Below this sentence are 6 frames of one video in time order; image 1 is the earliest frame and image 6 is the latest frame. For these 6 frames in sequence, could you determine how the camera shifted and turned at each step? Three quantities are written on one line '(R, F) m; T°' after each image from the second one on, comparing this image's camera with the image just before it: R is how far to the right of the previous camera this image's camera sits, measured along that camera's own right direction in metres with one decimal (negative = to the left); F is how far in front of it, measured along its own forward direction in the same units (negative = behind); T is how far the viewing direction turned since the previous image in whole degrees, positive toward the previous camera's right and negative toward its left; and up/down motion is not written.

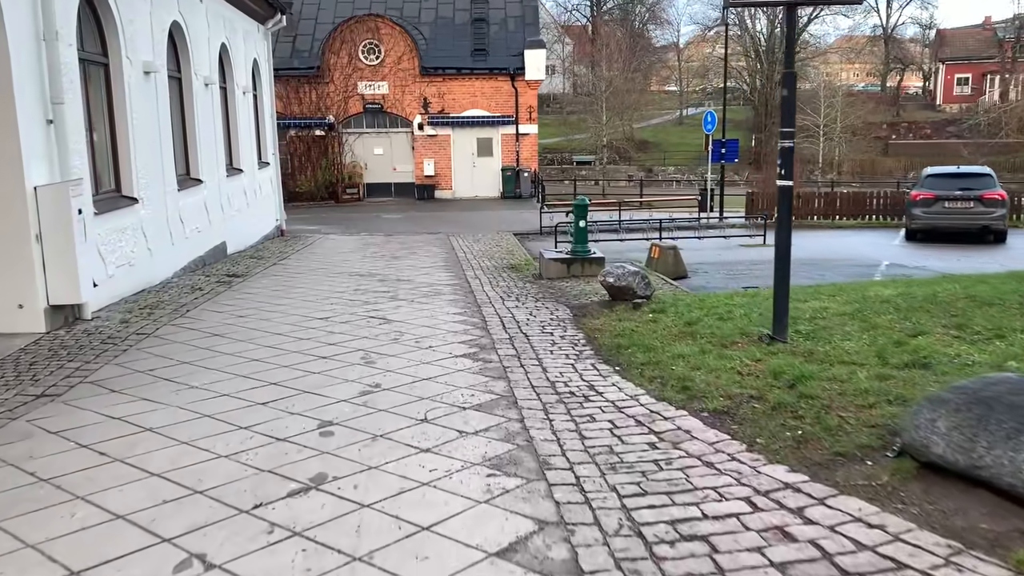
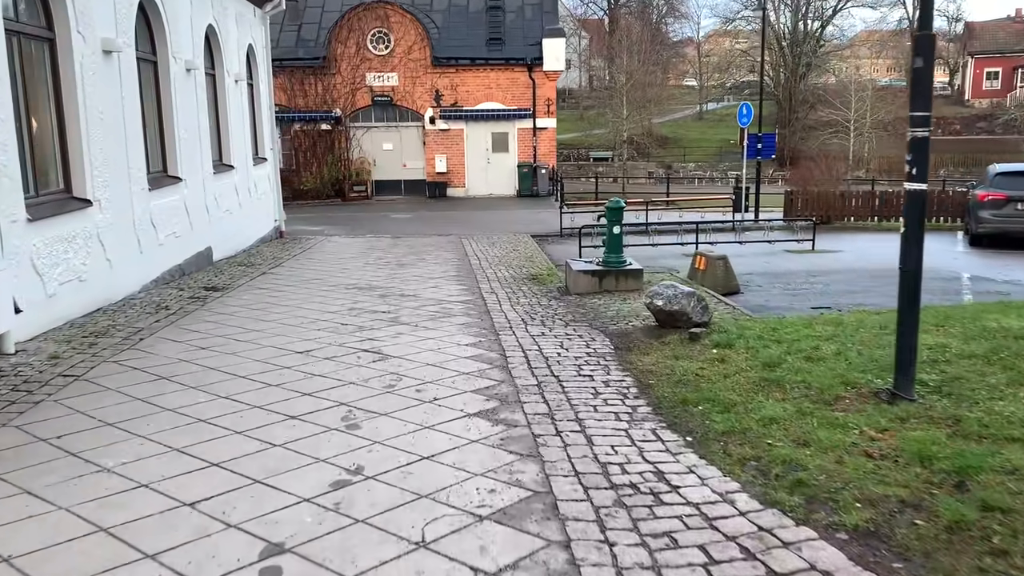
(-0.1, +1.5) m; -1°
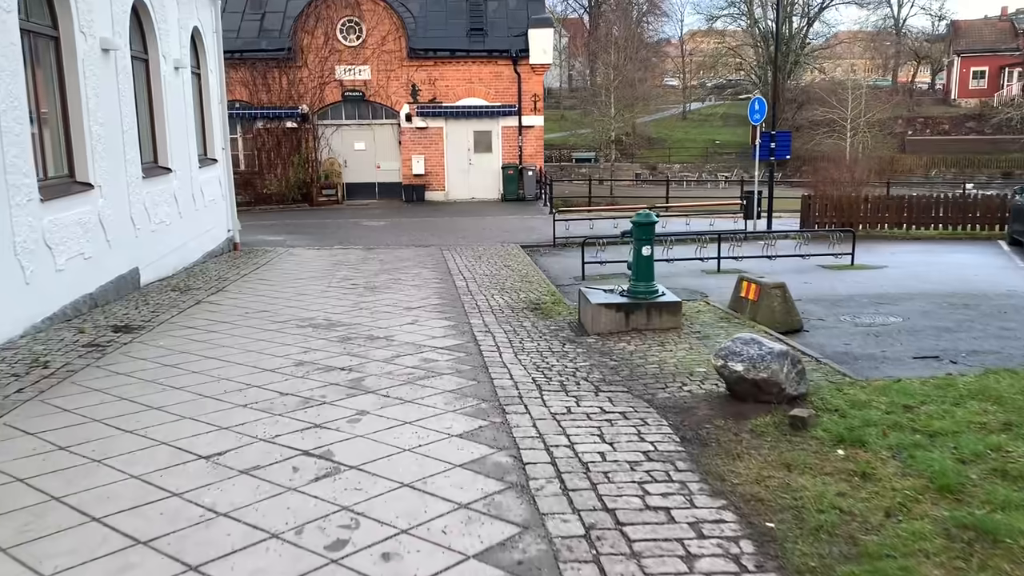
(-0.2, +2.1) m; +2°
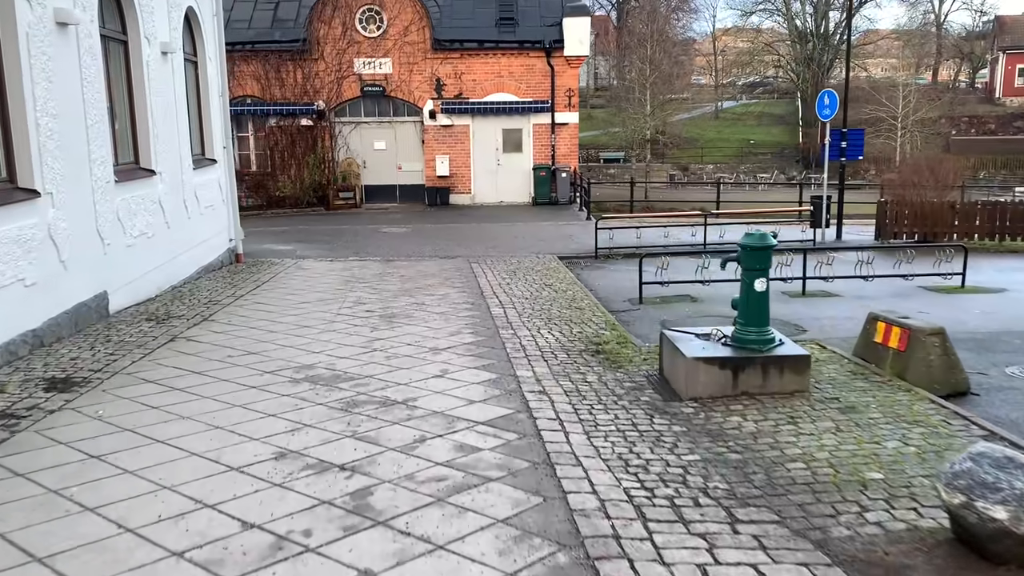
(-0.3, +1.9) m; -1°
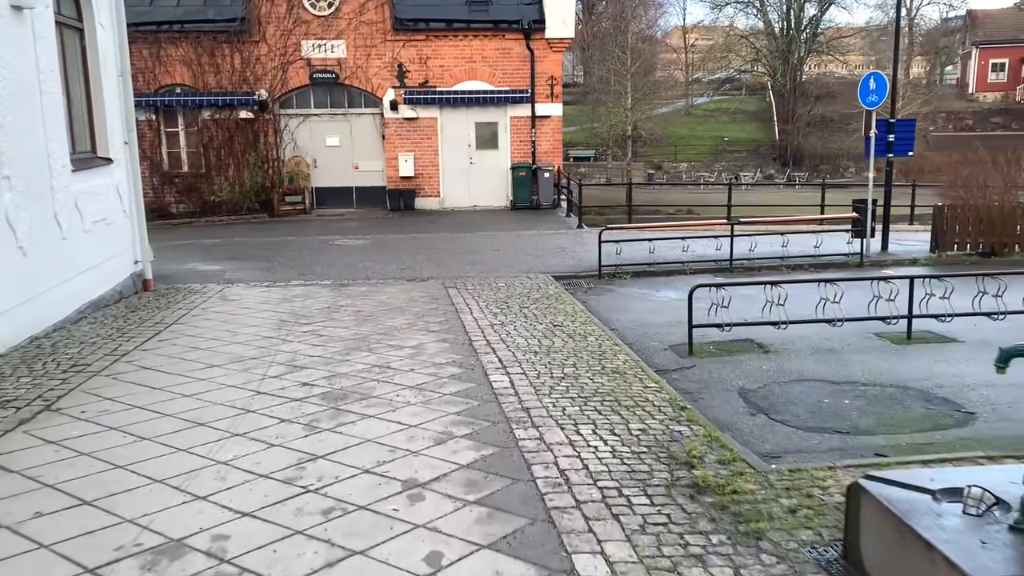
(-0.3, +2.9) m; +3°
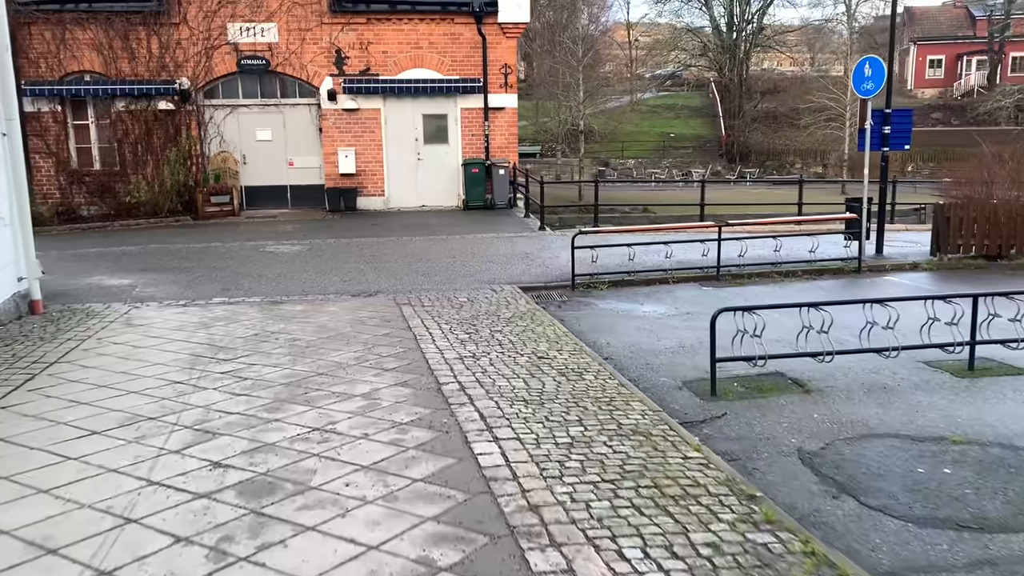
(-0.2, +1.6) m; +4°
